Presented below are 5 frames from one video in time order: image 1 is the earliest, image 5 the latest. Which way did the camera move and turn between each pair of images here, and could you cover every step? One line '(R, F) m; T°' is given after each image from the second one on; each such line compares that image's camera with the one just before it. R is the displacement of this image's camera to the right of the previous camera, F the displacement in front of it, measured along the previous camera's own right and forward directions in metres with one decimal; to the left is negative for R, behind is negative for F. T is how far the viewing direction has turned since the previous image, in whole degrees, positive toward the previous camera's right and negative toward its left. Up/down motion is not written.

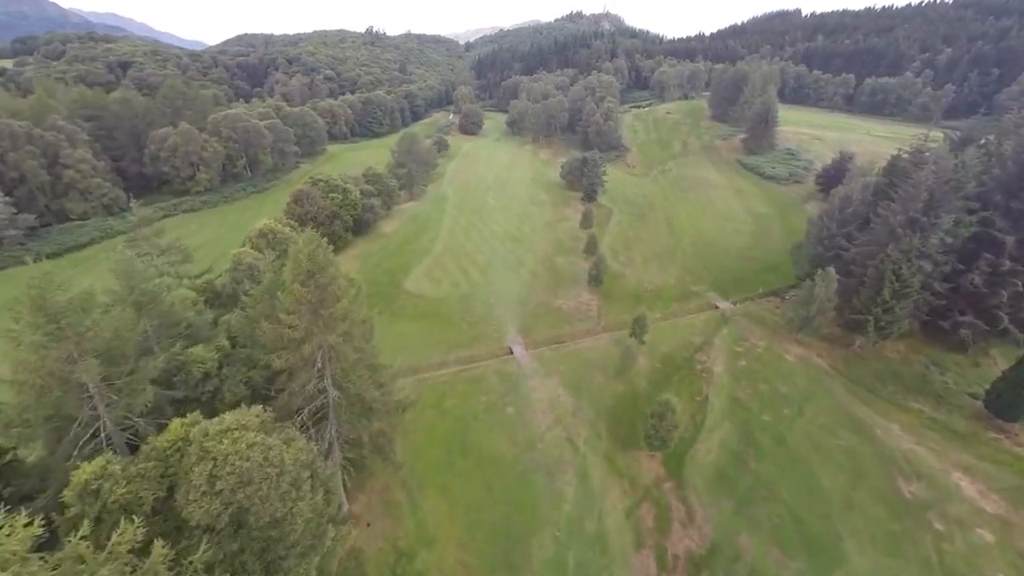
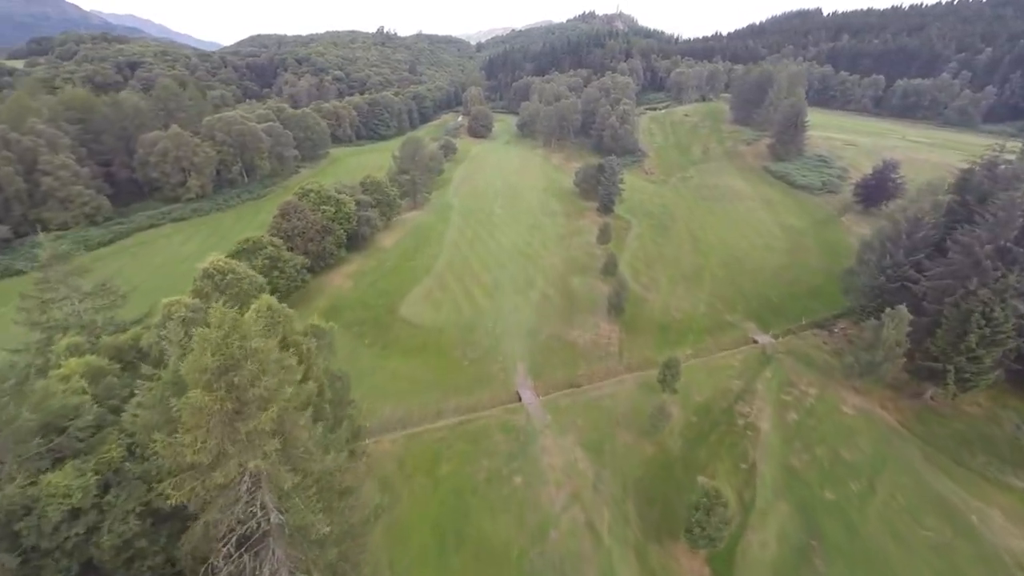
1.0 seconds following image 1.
(0.0, +6.2) m; -1°
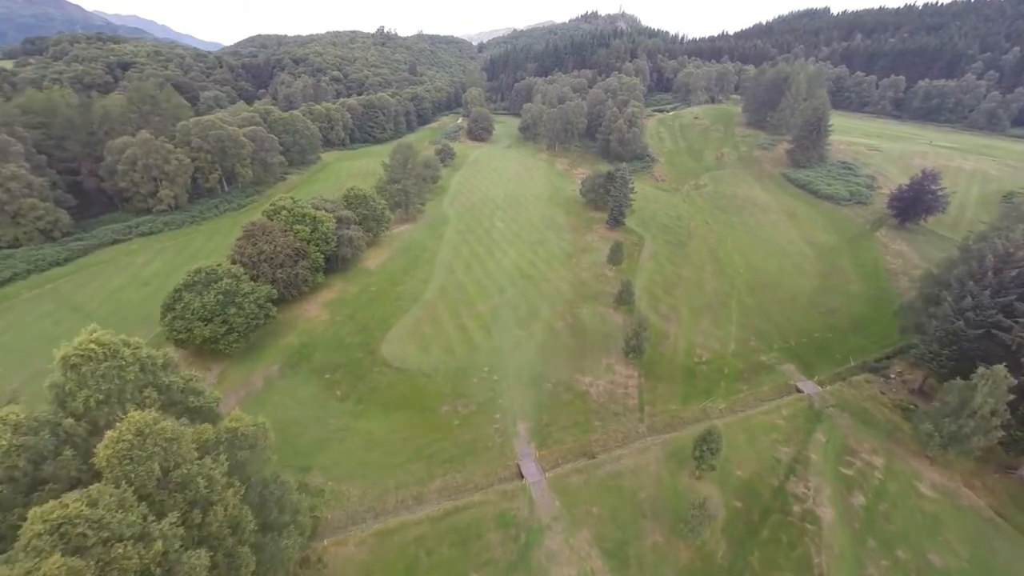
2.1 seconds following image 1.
(+0.1, +7.1) m; 0°
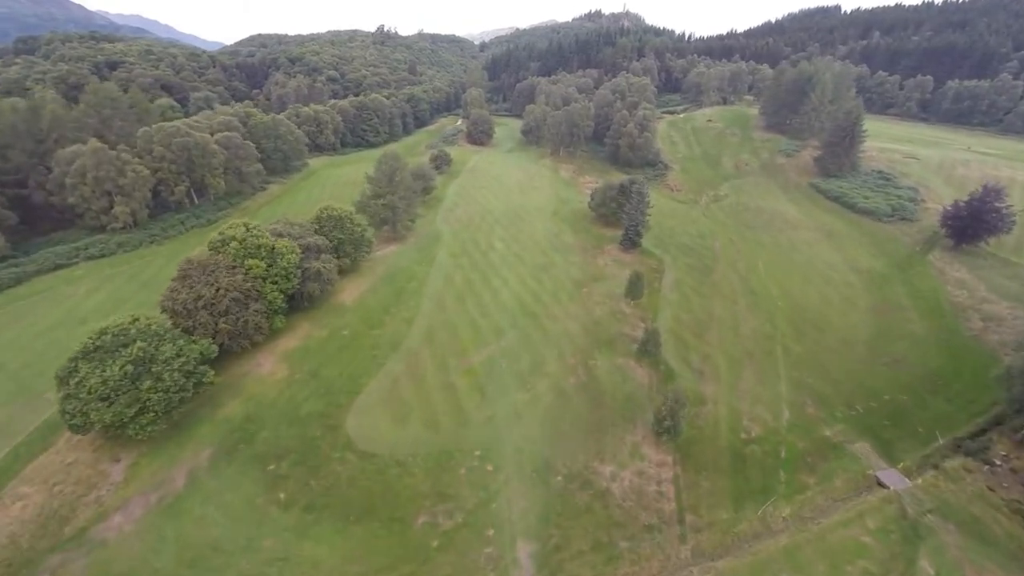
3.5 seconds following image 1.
(+0.2, +8.9) m; 0°
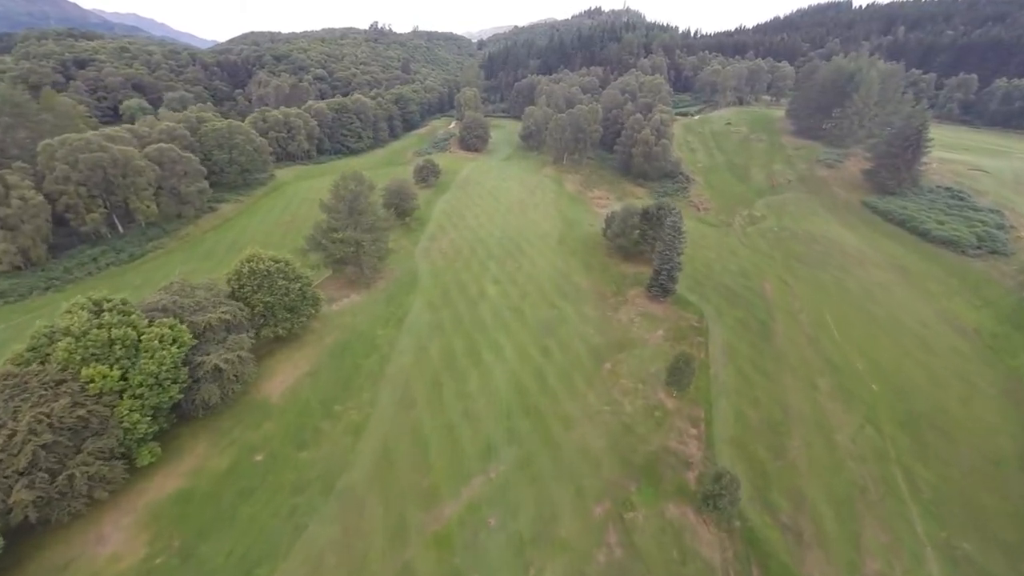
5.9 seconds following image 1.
(+0.3, +14.5) m; 0°
